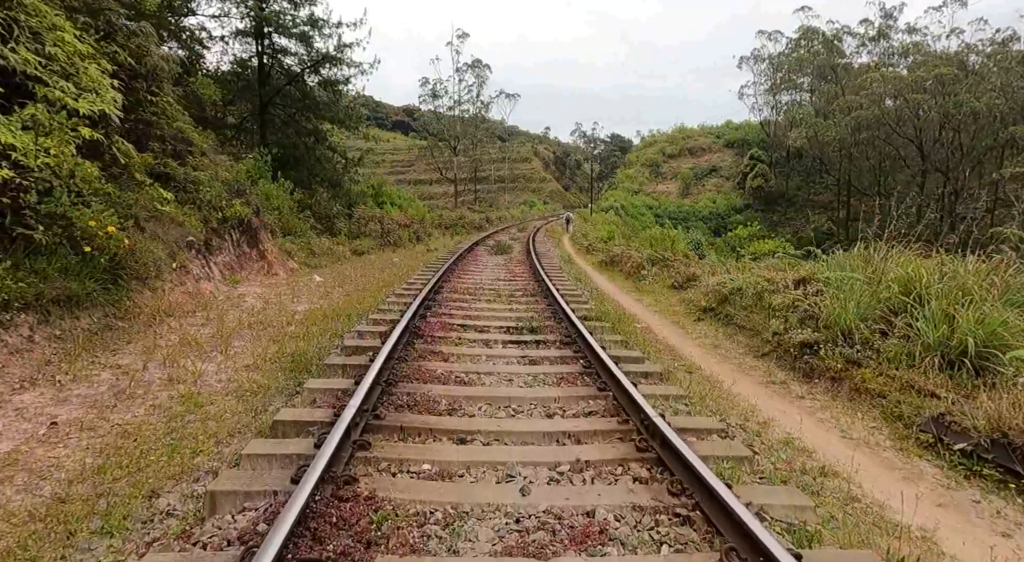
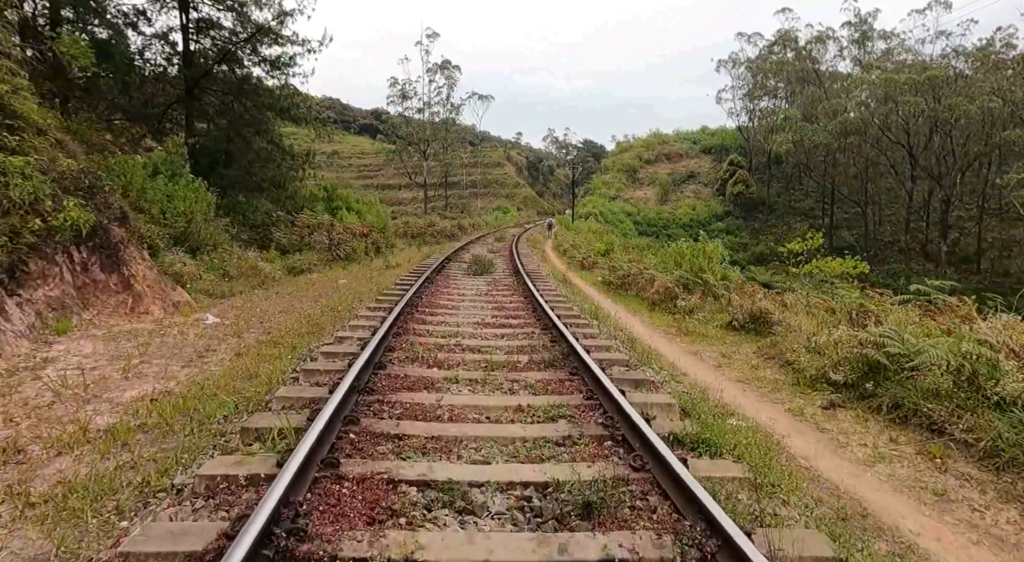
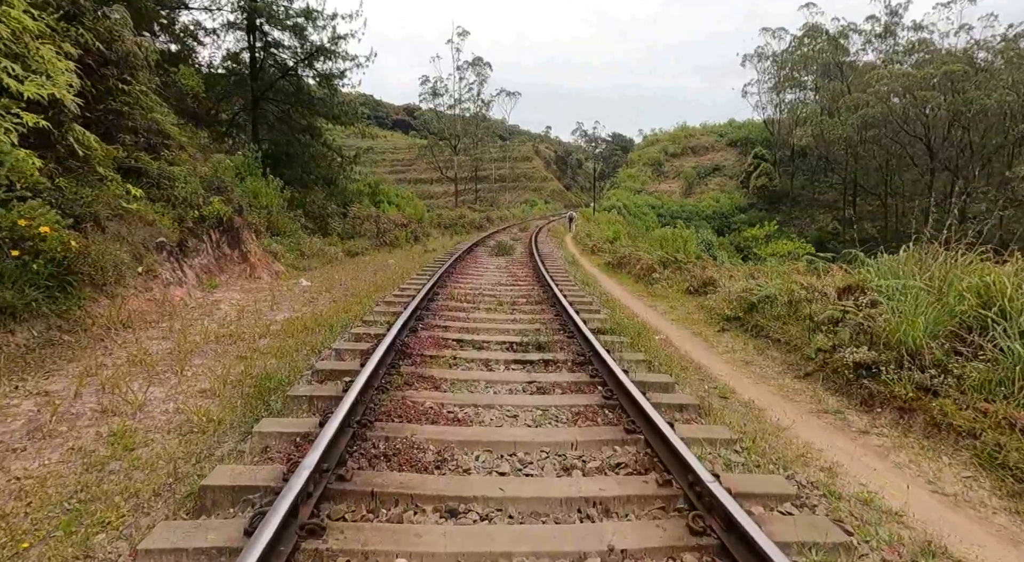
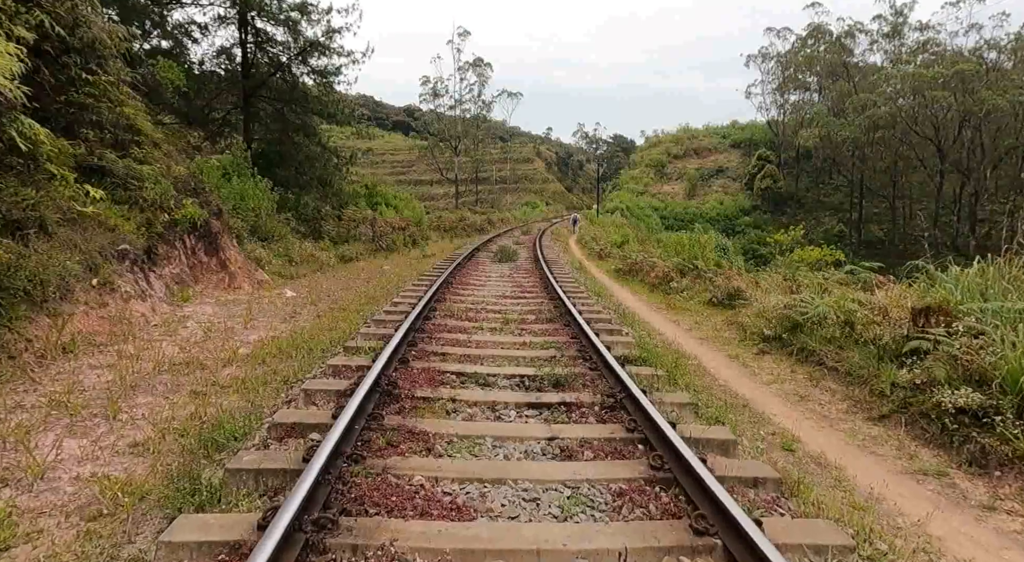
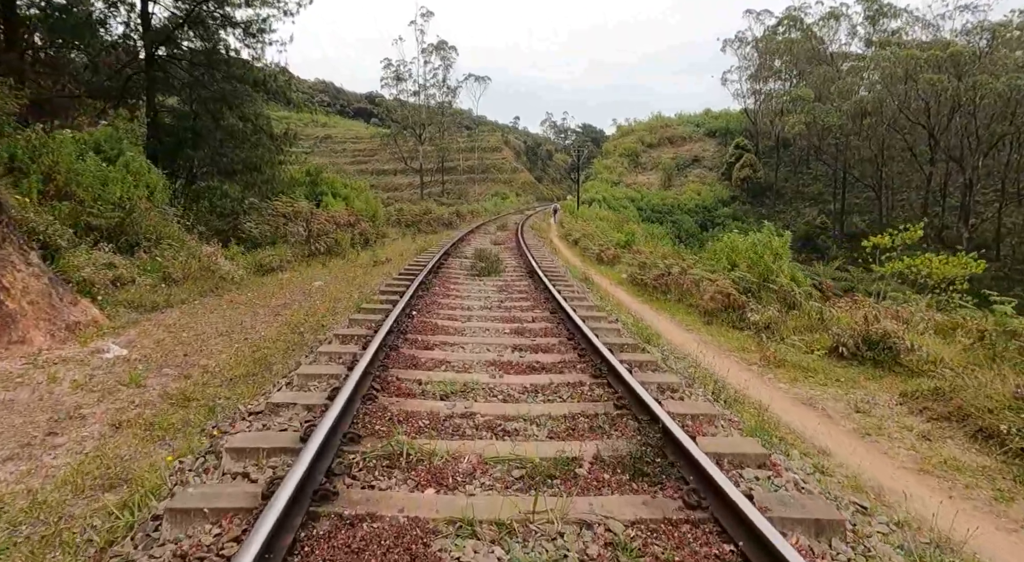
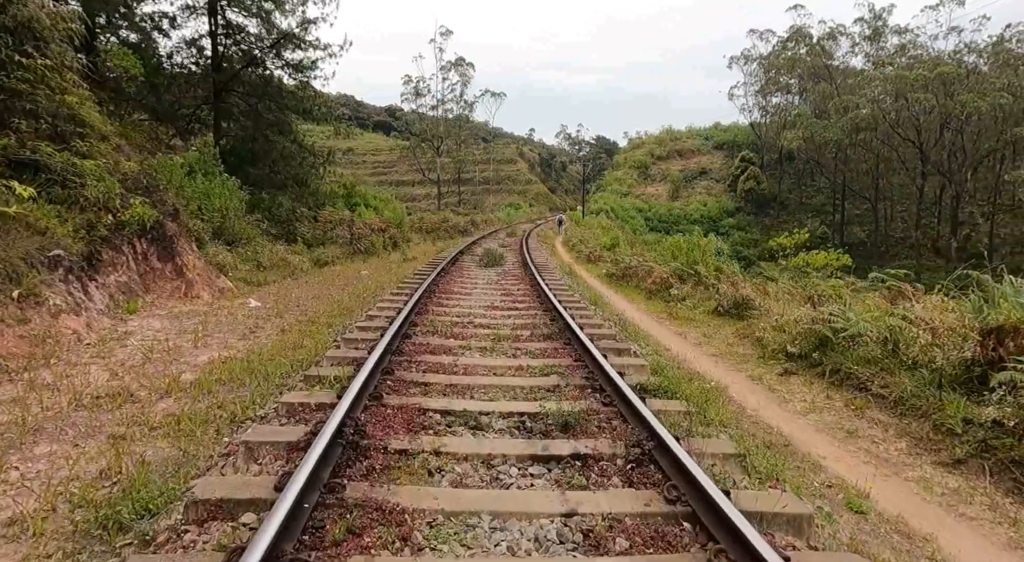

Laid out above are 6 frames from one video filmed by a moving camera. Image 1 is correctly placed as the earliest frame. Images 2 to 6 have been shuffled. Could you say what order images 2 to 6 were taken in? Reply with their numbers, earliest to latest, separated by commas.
3, 4, 6, 2, 5
